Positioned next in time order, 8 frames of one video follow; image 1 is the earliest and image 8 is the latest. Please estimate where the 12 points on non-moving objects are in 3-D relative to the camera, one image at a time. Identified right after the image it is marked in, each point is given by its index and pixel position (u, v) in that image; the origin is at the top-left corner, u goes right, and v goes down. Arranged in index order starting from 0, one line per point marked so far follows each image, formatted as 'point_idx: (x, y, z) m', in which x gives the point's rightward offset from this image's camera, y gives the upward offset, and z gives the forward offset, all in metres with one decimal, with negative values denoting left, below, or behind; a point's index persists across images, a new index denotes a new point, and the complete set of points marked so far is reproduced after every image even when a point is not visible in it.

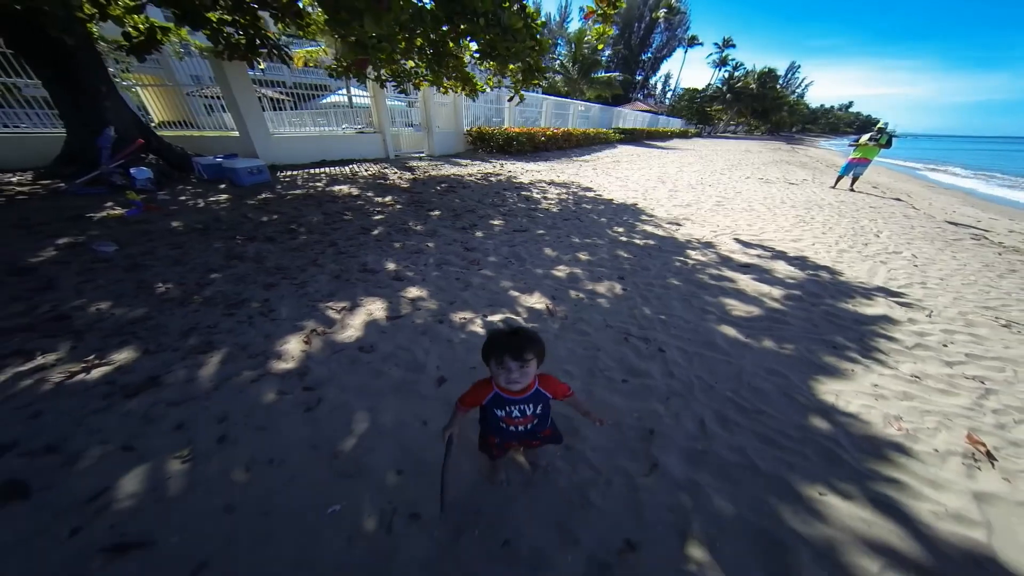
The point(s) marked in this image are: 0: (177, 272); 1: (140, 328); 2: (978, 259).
0: (-3.0, +0.1, +3.6) m
1: (-2.5, -0.3, +2.7) m
2: (+5.3, +0.3, +4.6) m
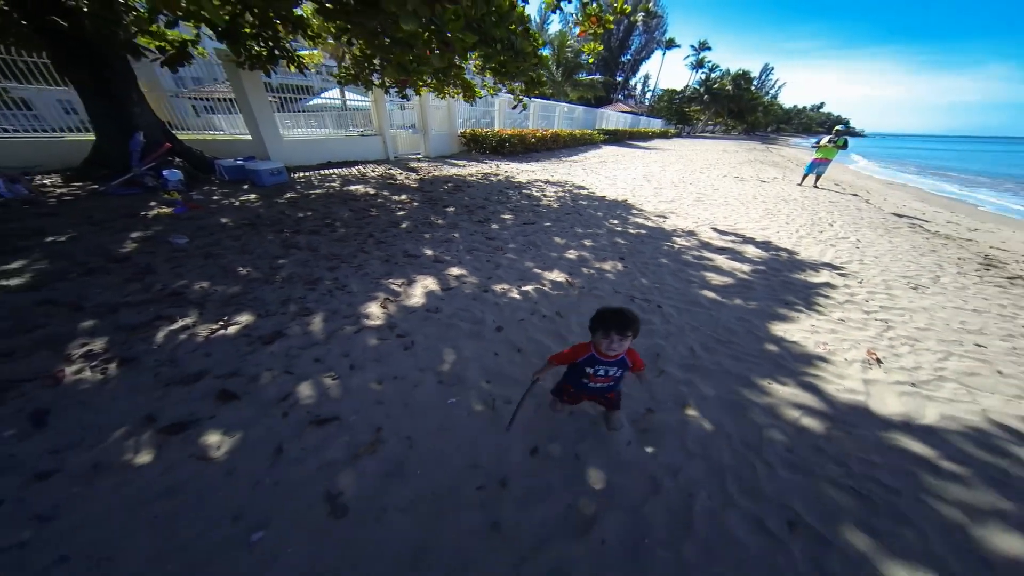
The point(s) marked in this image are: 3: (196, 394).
0: (-2.7, +0.3, +4.2) m
1: (-2.2, -0.1, +3.3) m
2: (+5.4, +0.6, +5.5) m
3: (-1.7, -0.6, +2.2) m
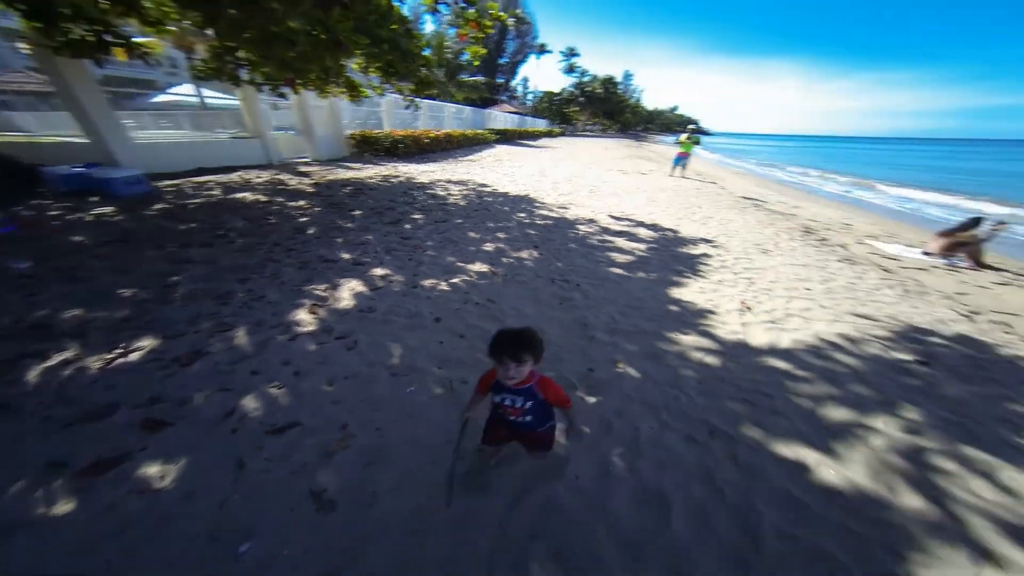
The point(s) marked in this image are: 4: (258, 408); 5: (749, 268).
0: (-3.5, +0.1, +3.6) m
1: (-2.7, -0.3, +2.9) m
2: (+4.1, +1.2, +6.8) m
3: (-1.9, -0.7, +1.9) m
4: (-1.3, -0.6, +2.1) m
5: (+2.5, +0.2, +4.2) m
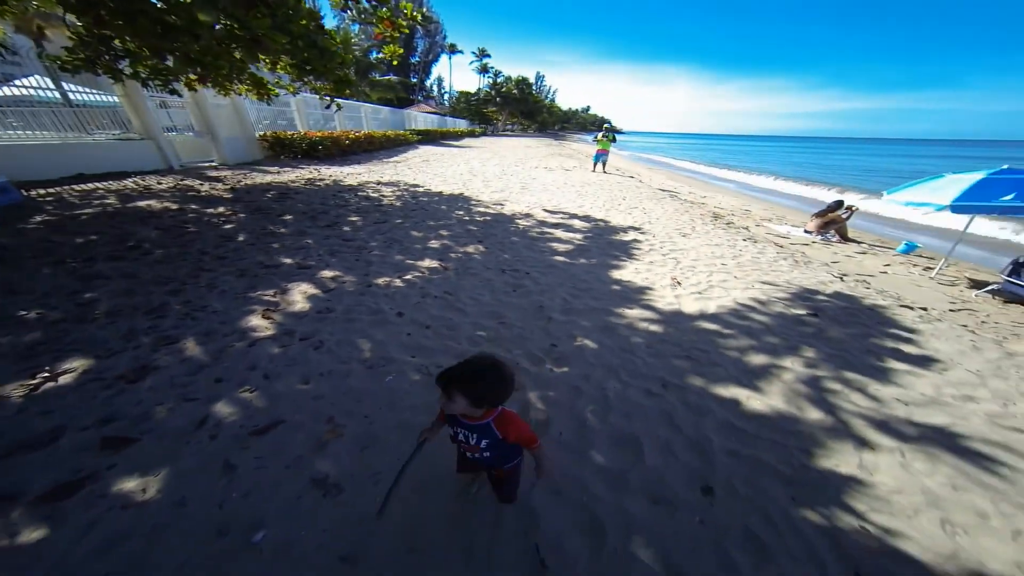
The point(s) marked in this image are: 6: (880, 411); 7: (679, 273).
0: (-3.8, -0.1, +3.2) m
1: (-2.9, -0.4, +2.6) m
2: (+3.0, +1.5, +7.6) m
3: (-2.0, -0.7, +1.8) m
4: (-1.4, -0.6, +2.1) m
5: (+1.9, +0.4, +4.7) m
6: (+1.9, -0.6, +2.1) m
7: (+1.6, +0.1, +3.9) m
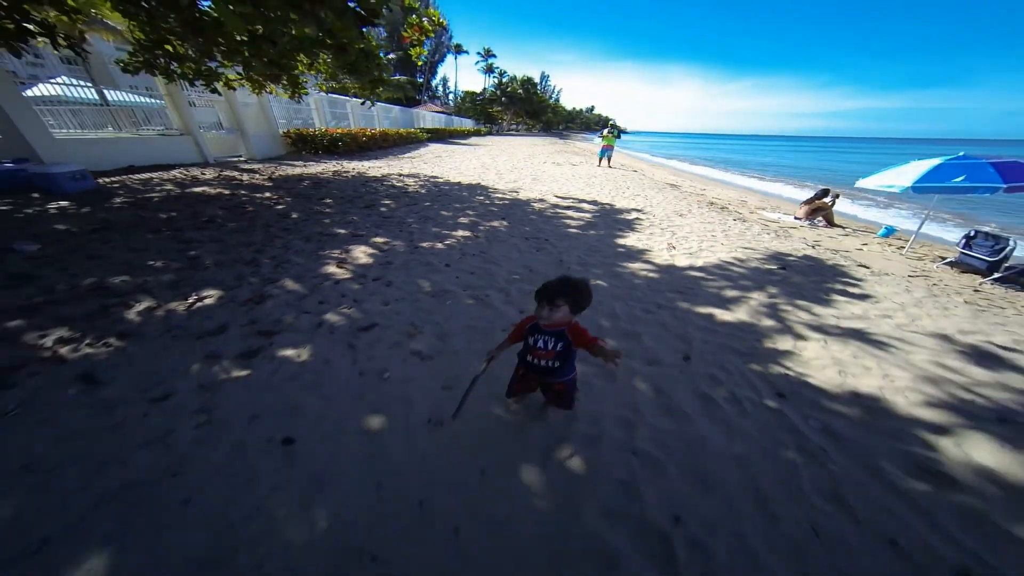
0: (-3.6, +0.3, +4.0) m
1: (-2.7, 0.0, +3.4) m
2: (+3.3, +1.9, +8.4) m
3: (-1.7, -0.3, +2.6) m
4: (-1.2, -0.2, +2.8) m
5: (+2.1, +0.9, +5.5) m
6: (+2.2, -0.2, +2.8) m
7: (+1.9, +0.5, +4.7) m
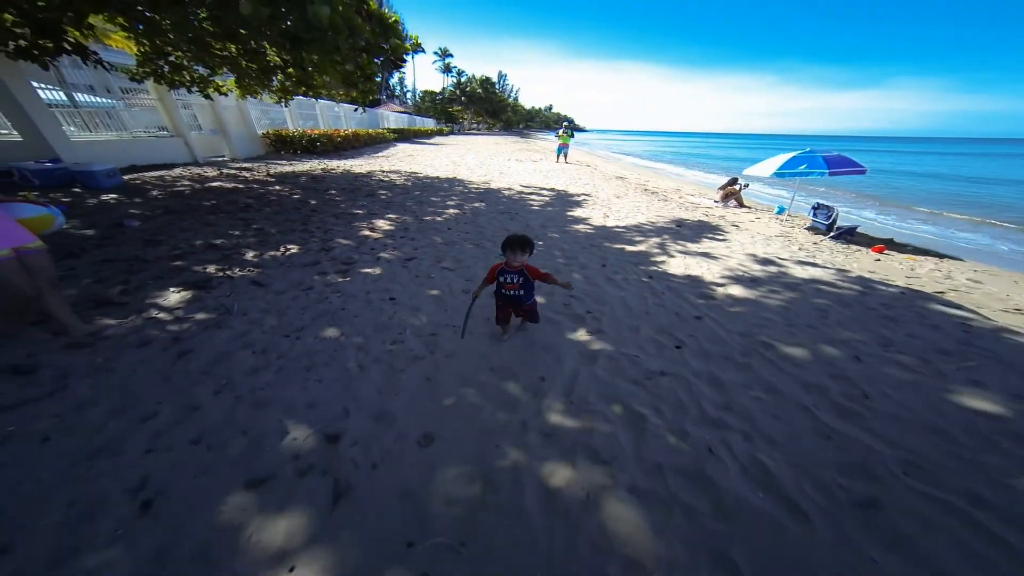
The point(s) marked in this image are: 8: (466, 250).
0: (-3.8, +0.8, +5.3) m
1: (-2.9, +0.5, +4.9) m
2: (+2.5, +2.6, +10.3) m
3: (-1.8, +0.2, +4.1) m
4: (-1.3, +0.3, +4.4) m
5: (+1.7, +1.5, +7.3) m
6: (+2.0, +0.4, +4.7) m
7: (+1.5, +1.2, +6.5) m
8: (-0.5, +0.4, +4.6) m
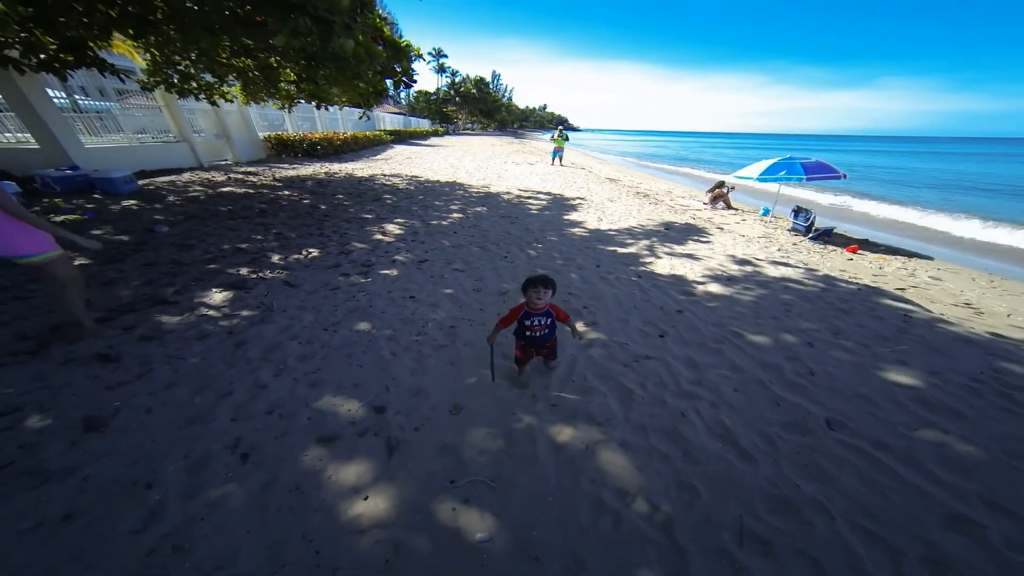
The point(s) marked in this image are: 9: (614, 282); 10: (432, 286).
0: (-3.8, +0.8, +5.7) m
1: (-2.9, +0.5, +5.3) m
2: (+2.5, +2.7, +10.8) m
3: (-1.8, +0.2, +4.5) m
4: (-1.3, +0.3, +4.8) m
5: (+1.7, +1.6, +7.8) m
6: (+2.0, +0.5, +5.2) m
7: (+1.5, +1.2, +7.0) m
8: (-0.5, +0.4, +5.0) m
9: (+1.1, +0.1, +4.2) m
10: (-0.8, 0.0, +4.0) m
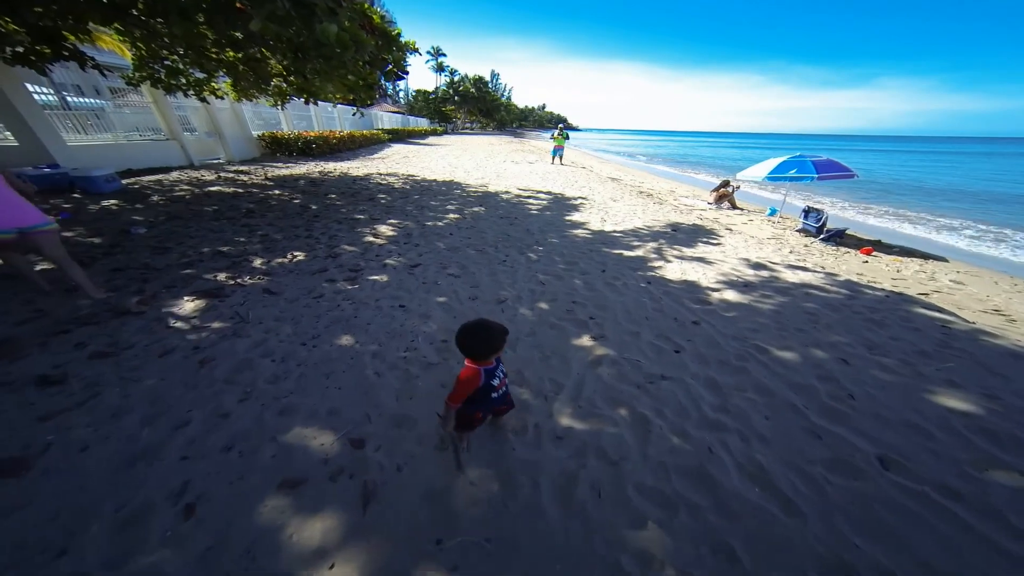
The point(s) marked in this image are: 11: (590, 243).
0: (-3.8, +0.7, +5.4) m
1: (-2.9, +0.5, +4.9) m
2: (+2.5, +2.6, +10.4) m
3: (-1.8, +0.2, +4.2) m
4: (-1.3, +0.3, +4.5) m
5: (+1.7, +1.5, +7.5) m
6: (+2.0, +0.4, +4.9) m
7: (+1.5, +1.2, +6.6) m
8: (-0.5, +0.3, +4.7) m
9: (+1.0, 0.0, +3.9) m
10: (-0.8, 0.0, +3.7) m
11: (+1.0, +0.6, +5.2) m
